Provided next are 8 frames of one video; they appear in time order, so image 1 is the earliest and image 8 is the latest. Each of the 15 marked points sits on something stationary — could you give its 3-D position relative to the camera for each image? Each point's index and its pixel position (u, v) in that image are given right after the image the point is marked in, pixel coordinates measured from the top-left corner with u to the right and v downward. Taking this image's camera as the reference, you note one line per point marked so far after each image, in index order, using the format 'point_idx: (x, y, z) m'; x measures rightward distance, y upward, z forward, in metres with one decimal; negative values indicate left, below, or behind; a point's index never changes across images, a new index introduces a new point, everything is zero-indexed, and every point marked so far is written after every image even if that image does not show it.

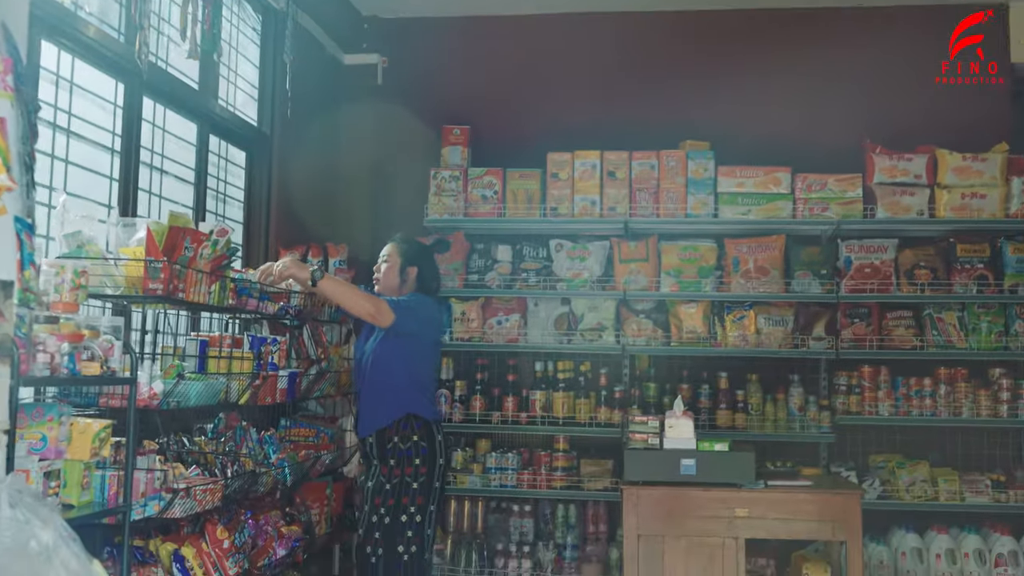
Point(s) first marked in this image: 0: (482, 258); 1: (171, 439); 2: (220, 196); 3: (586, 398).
0: (-0.1, +0.1, +4.8) m
1: (-1.0, -0.4, +3.4) m
2: (-1.1, +0.3, +4.2) m
3: (+0.3, -0.4, +4.6) m
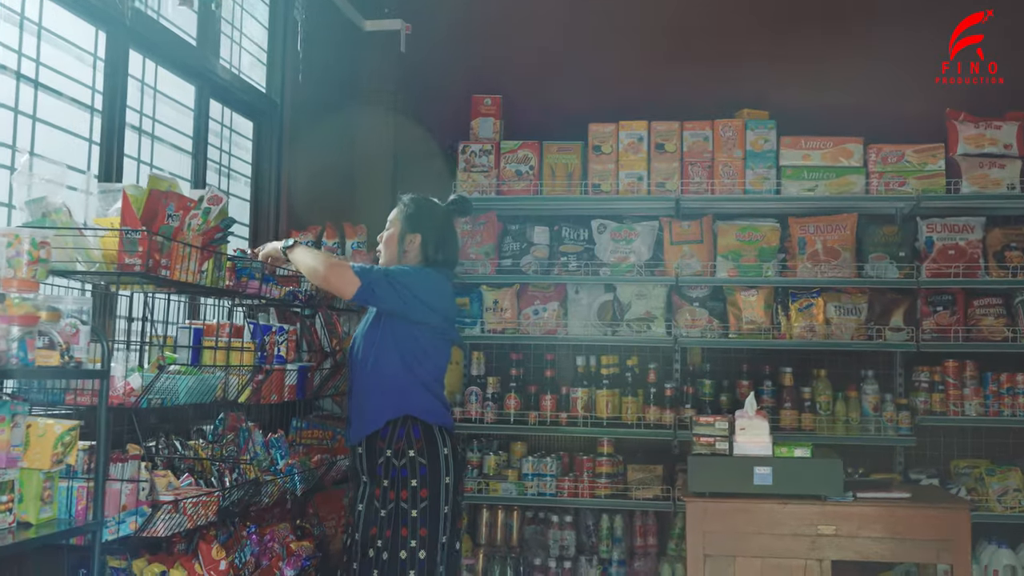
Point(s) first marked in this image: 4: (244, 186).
0: (0.0, +0.2, +4.3) m
1: (-0.9, -0.4, +2.9) m
2: (-0.9, +0.4, +3.8) m
3: (+0.4, -0.4, +4.1) m
4: (-0.9, +0.3, +3.9) m
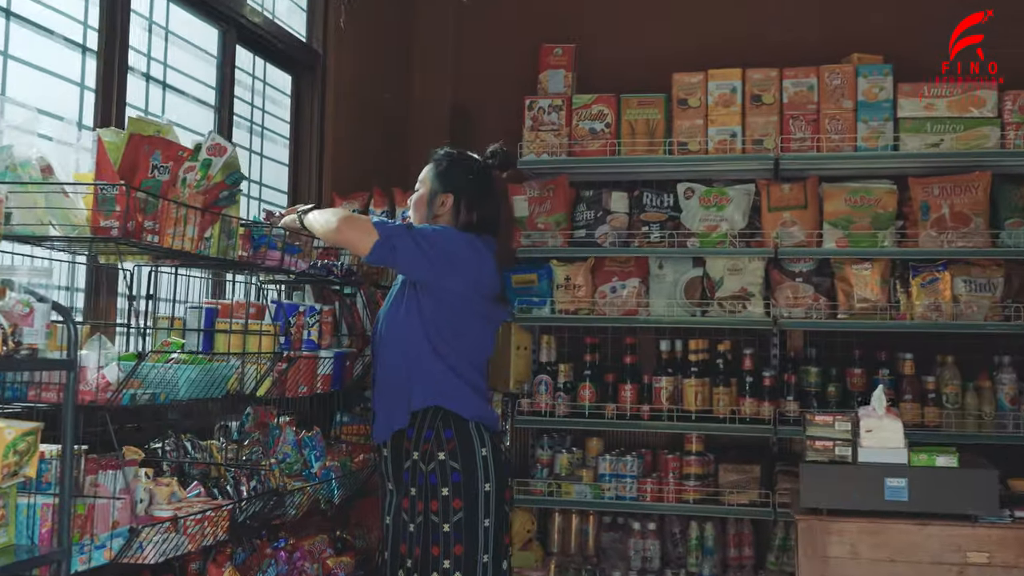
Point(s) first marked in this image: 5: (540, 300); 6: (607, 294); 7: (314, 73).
0: (+0.3, +0.3, +3.8) m
1: (-0.7, -0.3, +2.5) m
2: (-0.7, +0.5, +3.3) m
3: (+0.7, -0.3, +3.6) m
4: (-0.7, +0.4, +3.5) m
5: (+0.1, 0.0, +3.7) m
6: (+0.3, 0.0, +3.7) m
7: (-0.6, +0.7, +3.6) m
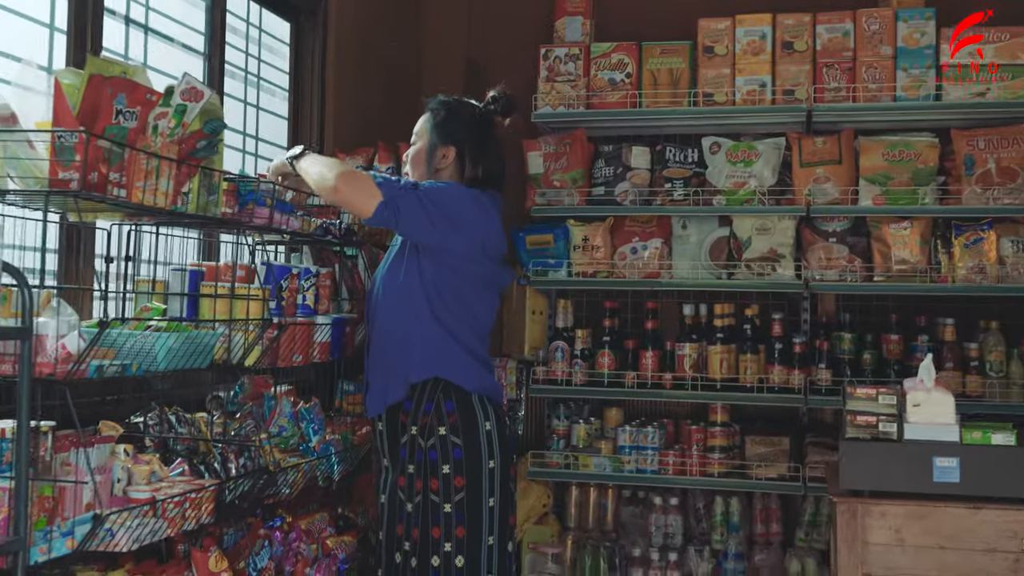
0: (+0.3, +0.4, +3.5) m
1: (-0.7, -0.3, +2.3) m
2: (-0.7, +0.6, +3.1) m
3: (+0.7, -0.2, +3.4) m
4: (-0.7, +0.5, +3.3) m
5: (+0.1, +0.1, +3.5) m
6: (+0.3, +0.1, +3.5) m
7: (-0.6, +0.8, +3.3) m
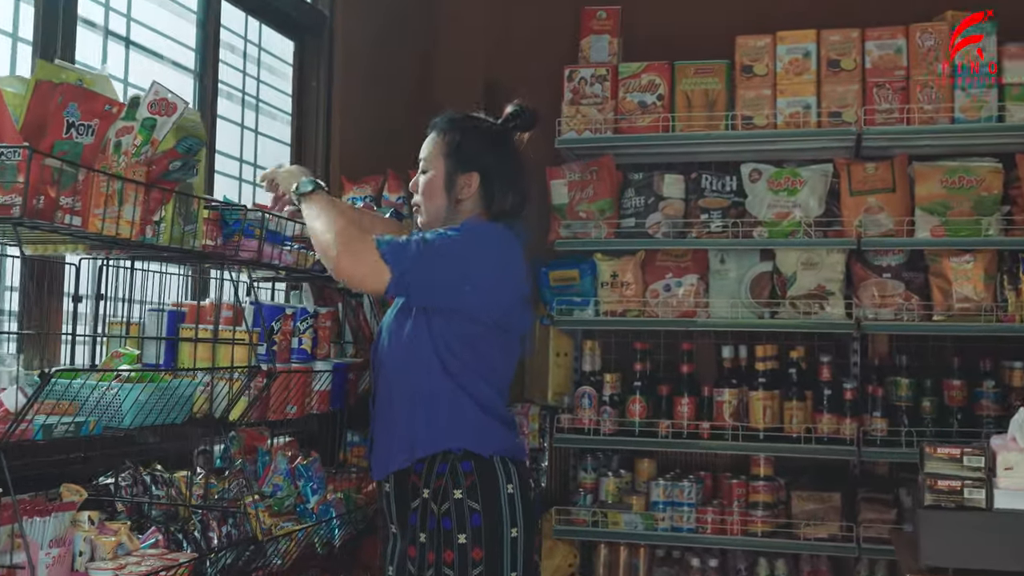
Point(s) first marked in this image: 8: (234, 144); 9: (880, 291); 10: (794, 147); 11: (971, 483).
0: (+0.4, +0.3, +3.3) m
1: (-0.7, -0.3, +2.0) m
2: (-0.6, +0.5, +2.8) m
3: (+0.8, -0.3, +3.1) m
4: (-0.6, +0.4, +3.0) m
5: (+0.2, 0.0, +3.2) m
6: (+0.4, 0.0, +3.2) m
7: (-0.5, +0.7, +3.1) m
8: (-0.7, +0.3, +2.8) m
9: (+1.0, 0.0, +3.0) m
10: (+0.8, +0.4, +3.2) m
11: (+0.8, -0.3, +2.1) m
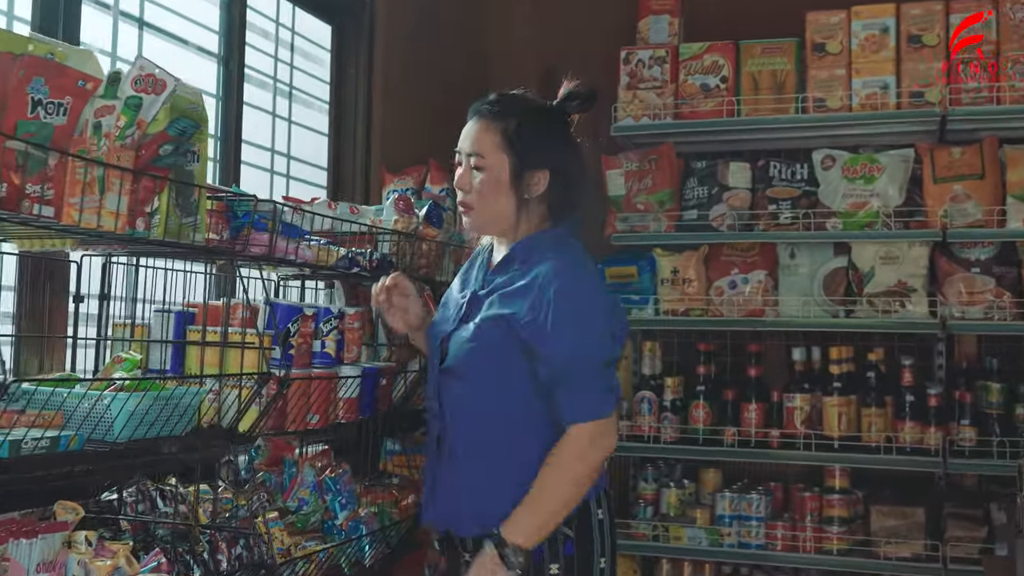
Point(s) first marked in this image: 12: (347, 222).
0: (+0.5, +0.3, +3.0) m
1: (-0.6, -0.3, +1.8) m
2: (-0.5, +0.5, +2.7) m
3: (+0.9, -0.3, +2.8) m
4: (-0.5, +0.4, +2.8) m
5: (+0.3, 0.0, +3.0) m
6: (+0.5, 0.0, +3.0) m
7: (-0.4, +0.7, +2.9) m
8: (-0.6, +0.3, +2.6) m
9: (+1.1, 0.0, +2.8) m
10: (+0.9, +0.4, +3.0) m
11: (+0.9, -0.3, +1.8) m
12: (-0.3, +0.1, +2.2) m
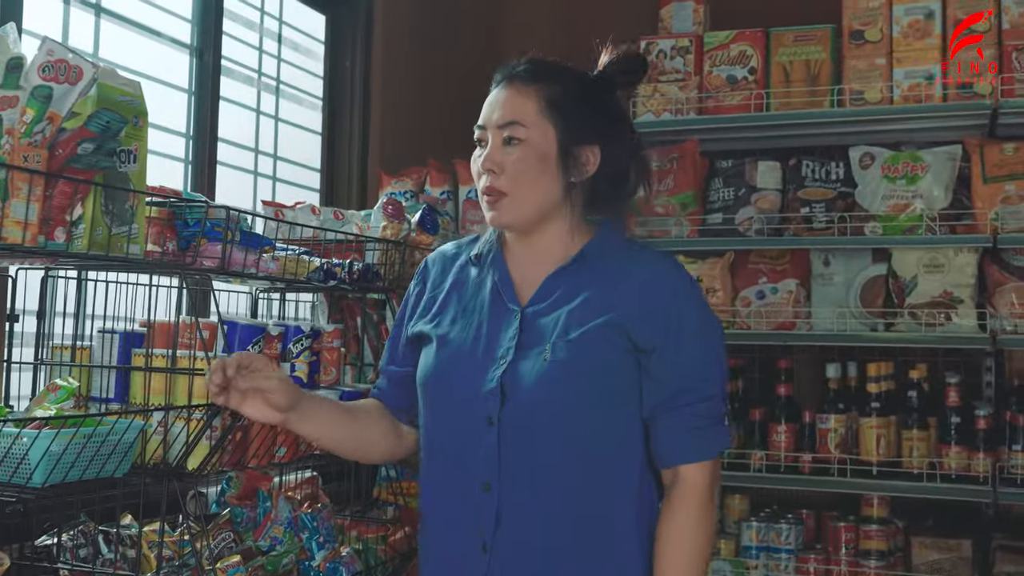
0: (+0.5, +0.2, +2.8) m
1: (-0.6, -0.3, +1.6) m
2: (-0.5, +0.4, +2.5) m
3: (+0.9, -0.3, +2.6) m
4: (-0.5, +0.4, +2.6) m
5: (+0.4, 0.0, +2.8) m
6: (+0.6, 0.0, +2.7) m
7: (-0.4, +0.6, +2.7) m
8: (-0.5, +0.3, +2.4) m
9: (+1.1, 0.0, +2.5) m
10: (+0.9, +0.4, +2.7) m
11: (+0.8, -0.4, +1.6) m
12: (-0.3, +0.1, +2.0) m
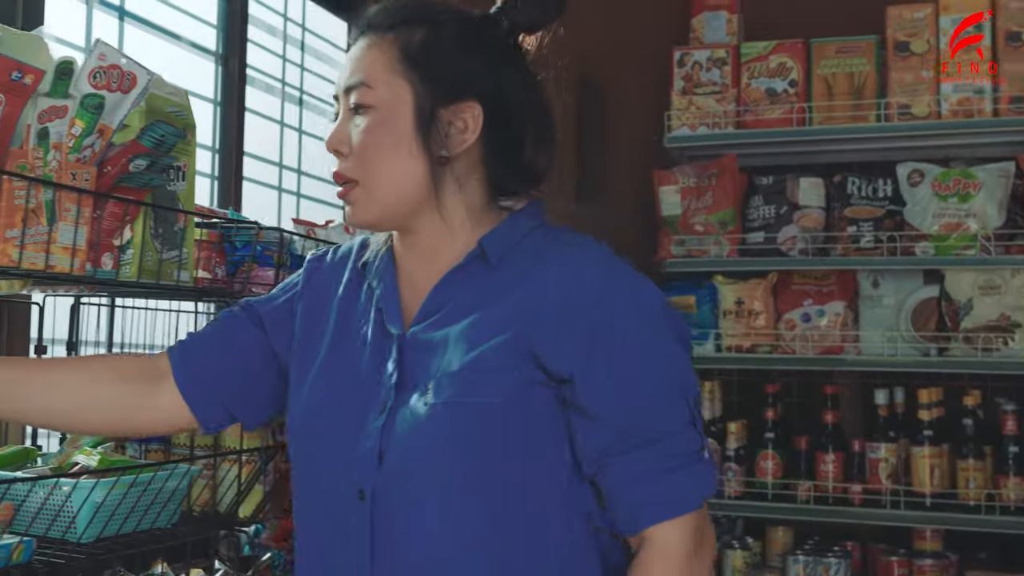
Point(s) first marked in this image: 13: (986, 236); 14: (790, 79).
0: (+0.6, +0.2, +2.7) m
1: (-0.5, -0.4, +1.5) m
2: (-0.4, +0.4, +2.3) m
3: (+1.0, -0.4, +2.5) m
4: (-0.4, +0.4, +2.5) m
5: (+0.4, -0.1, +2.6) m
6: (+0.6, -0.1, +2.6) m
7: (-0.3, +0.6, +2.6) m
8: (-0.5, +0.3, +2.3) m
9: (+1.2, -0.1, +2.4) m
10: (+1.0, +0.3, +2.6) m
11: (+0.9, -0.4, +1.5) m
12: (-0.2, +0.1, +1.8) m
13: (+1.0, +0.1, +2.5) m
14: (+0.6, +0.5, +2.7) m
